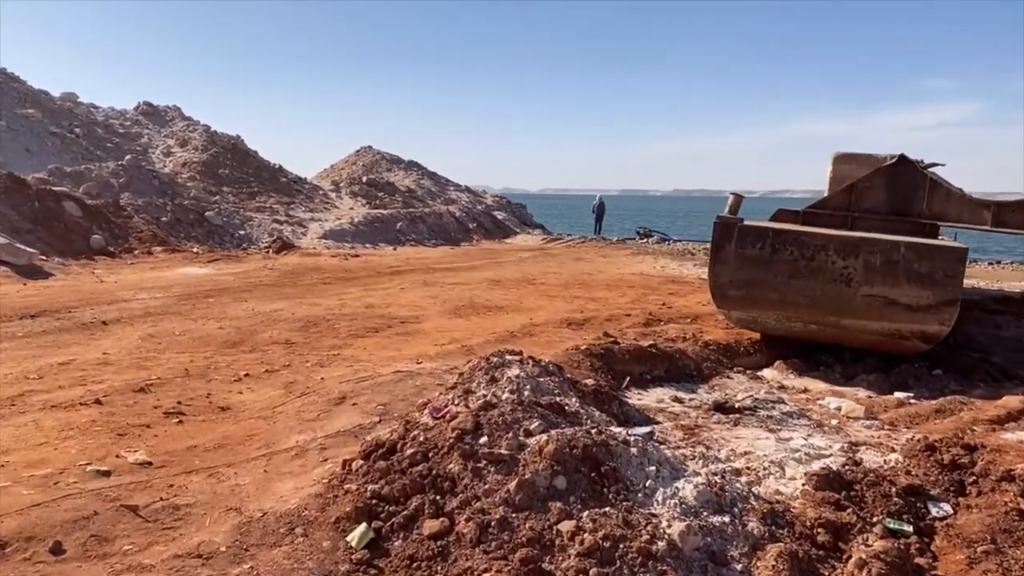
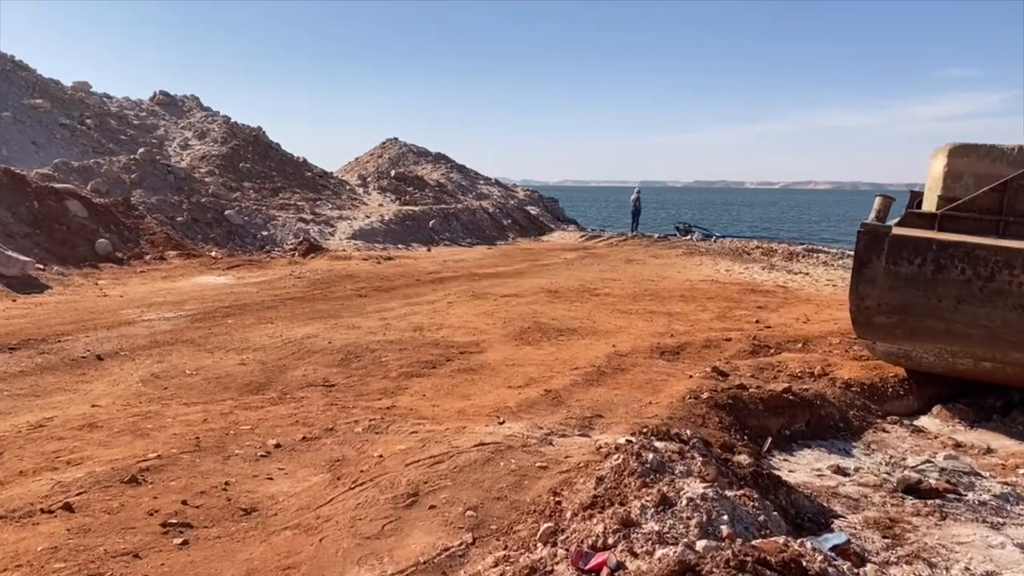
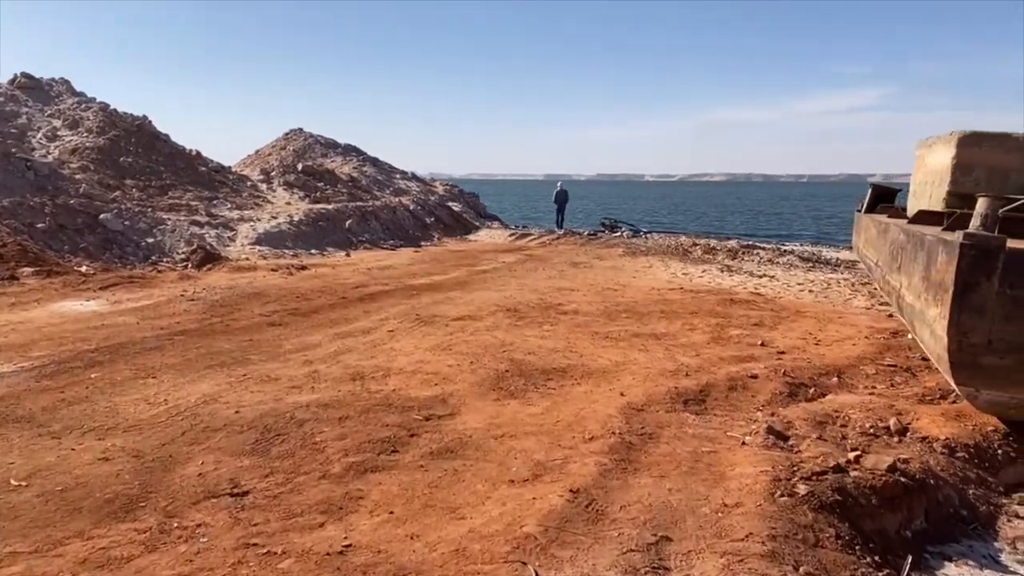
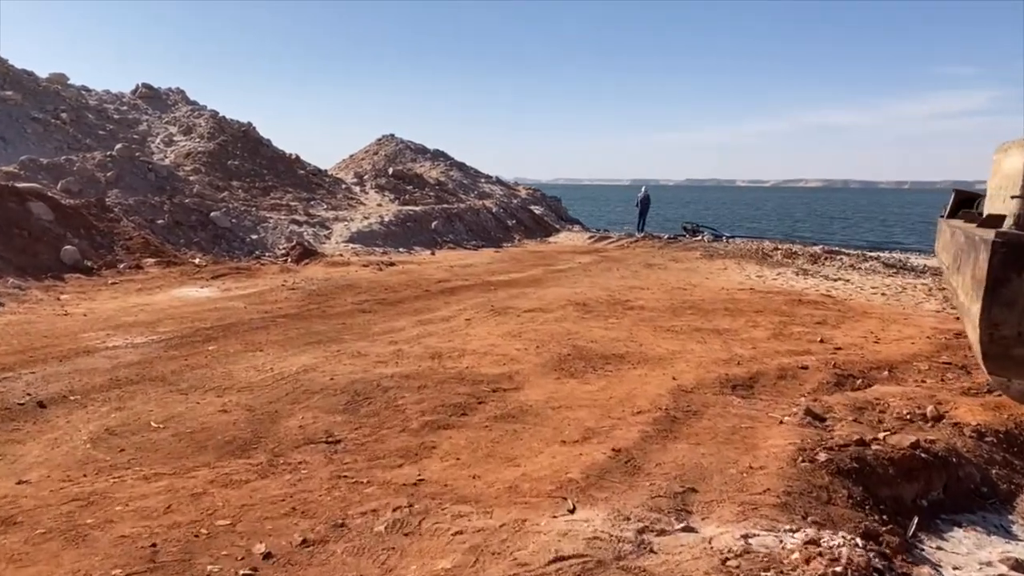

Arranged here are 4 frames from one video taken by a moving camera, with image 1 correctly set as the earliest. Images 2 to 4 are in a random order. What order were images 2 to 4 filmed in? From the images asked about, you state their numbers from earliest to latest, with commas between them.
2, 4, 3
